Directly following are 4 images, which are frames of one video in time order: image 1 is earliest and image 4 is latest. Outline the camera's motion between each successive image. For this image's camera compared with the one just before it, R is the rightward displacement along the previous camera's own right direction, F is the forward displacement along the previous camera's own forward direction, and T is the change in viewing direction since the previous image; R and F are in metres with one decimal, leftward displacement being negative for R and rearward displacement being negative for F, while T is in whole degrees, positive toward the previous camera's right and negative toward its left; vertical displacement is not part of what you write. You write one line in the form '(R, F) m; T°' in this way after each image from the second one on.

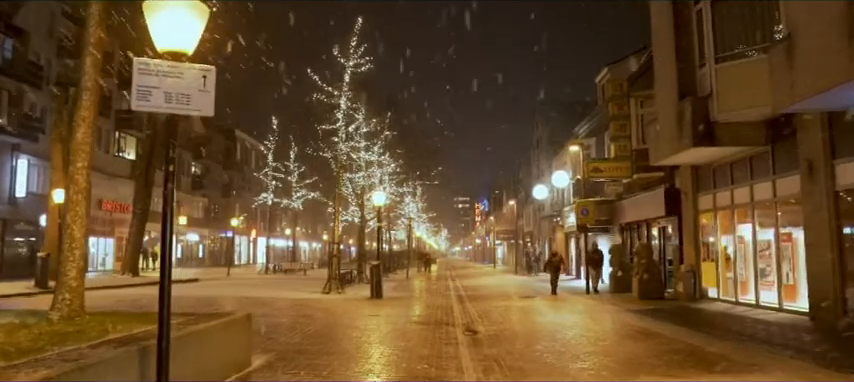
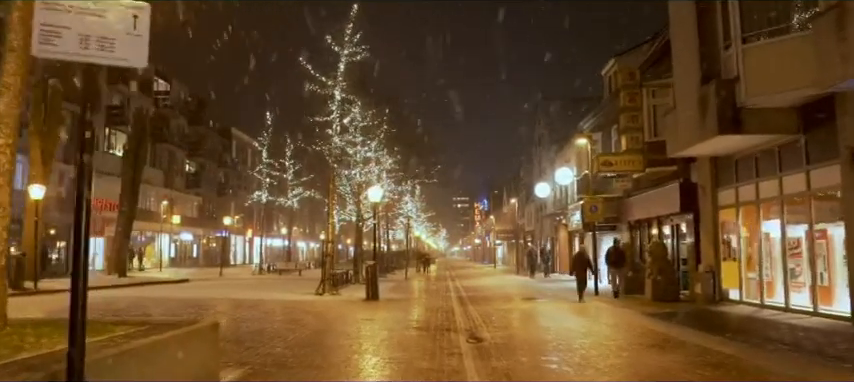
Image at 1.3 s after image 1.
(0.0, +1.4) m; 0°
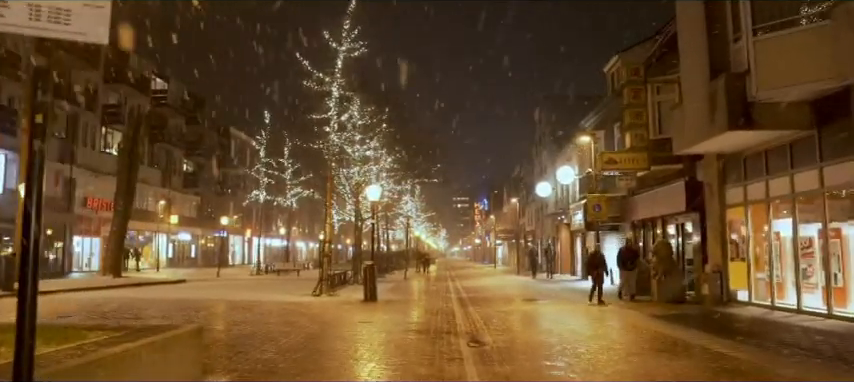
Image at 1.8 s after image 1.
(0.0, +0.5) m; 0°
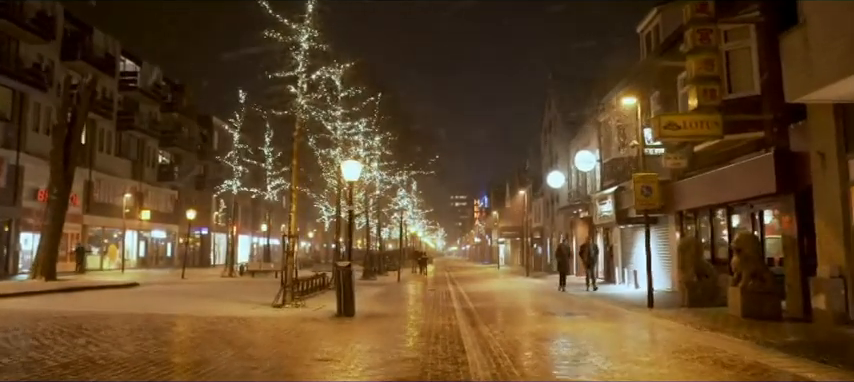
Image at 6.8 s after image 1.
(0.0, +5.5) m; 0°
